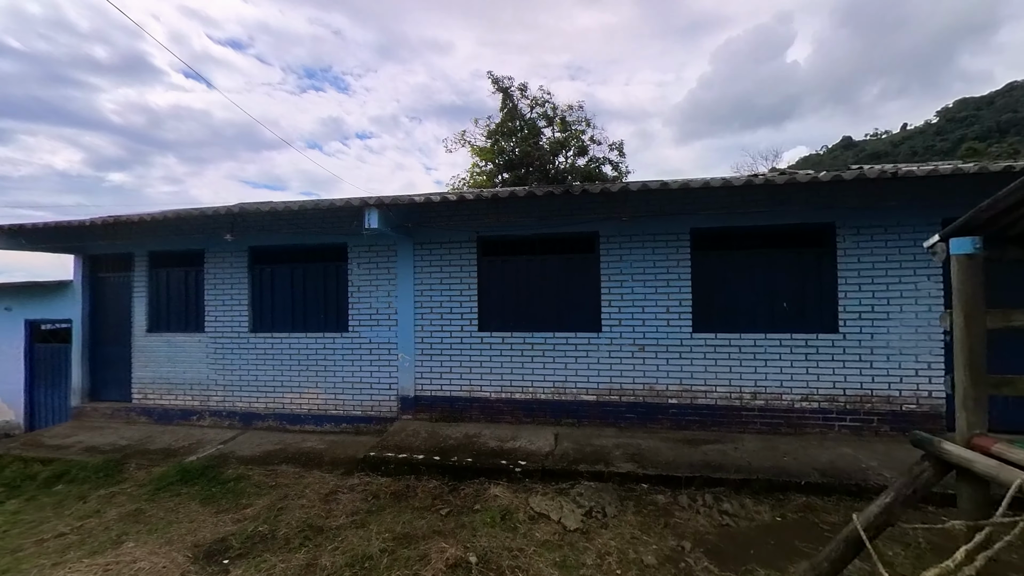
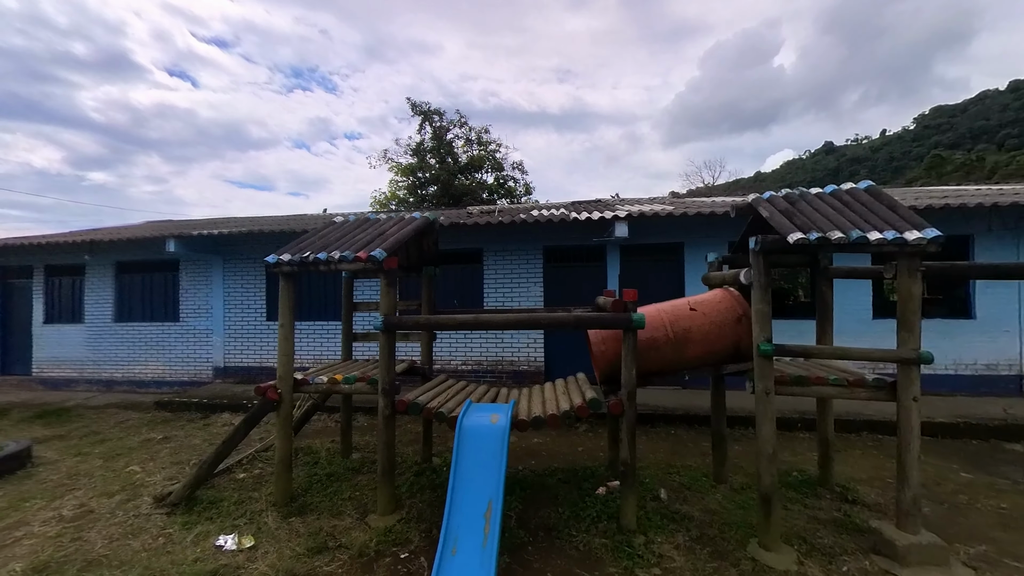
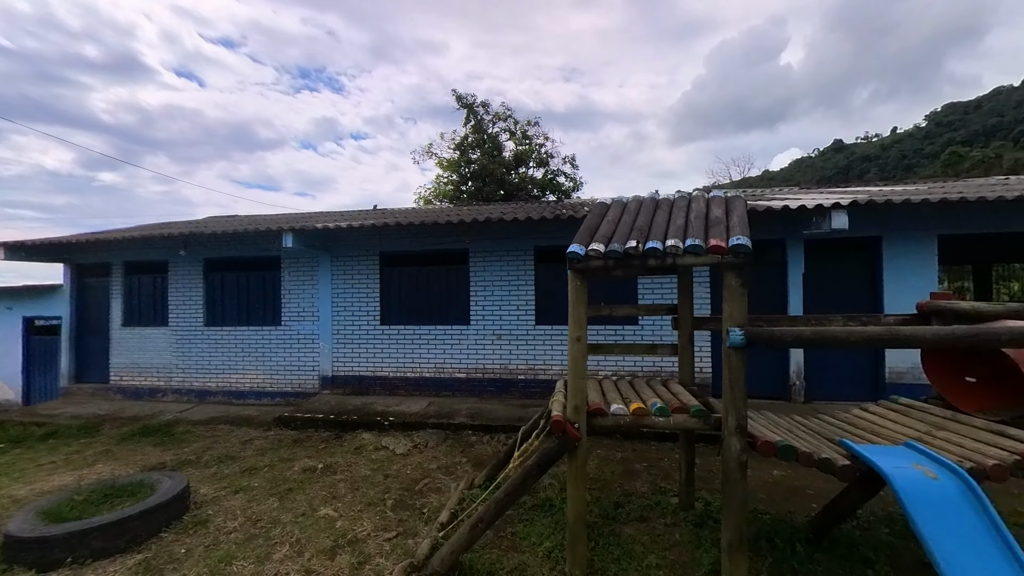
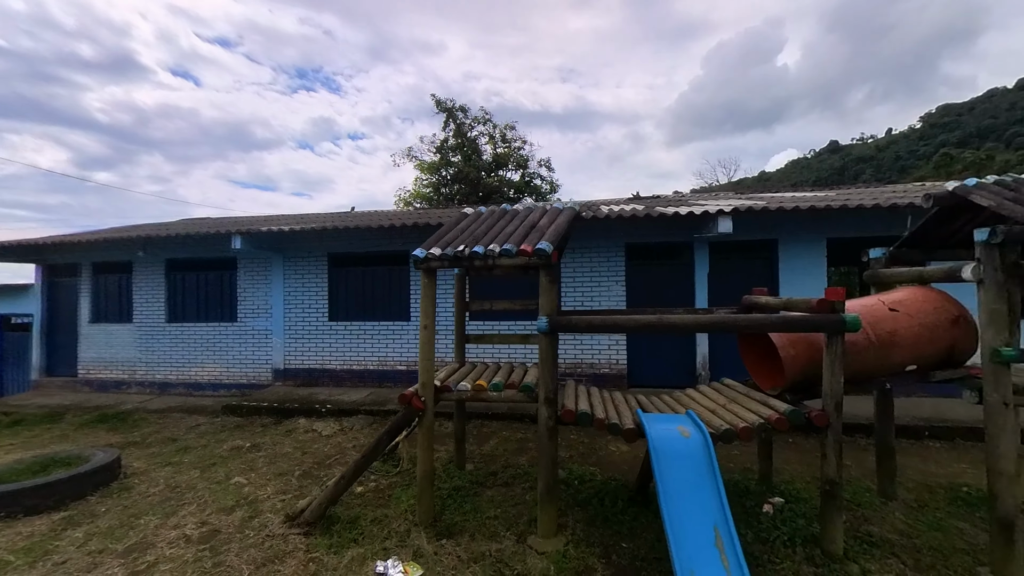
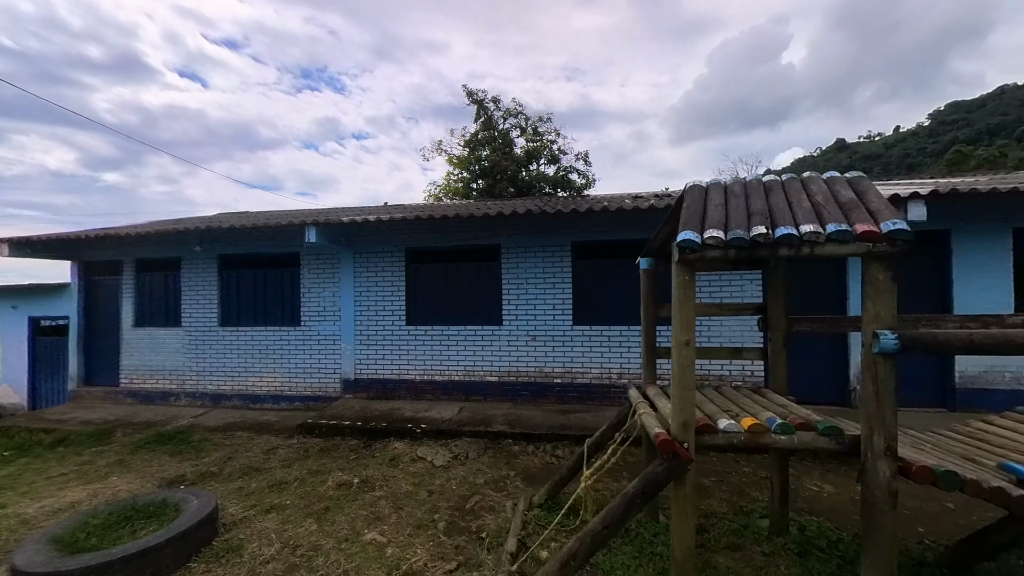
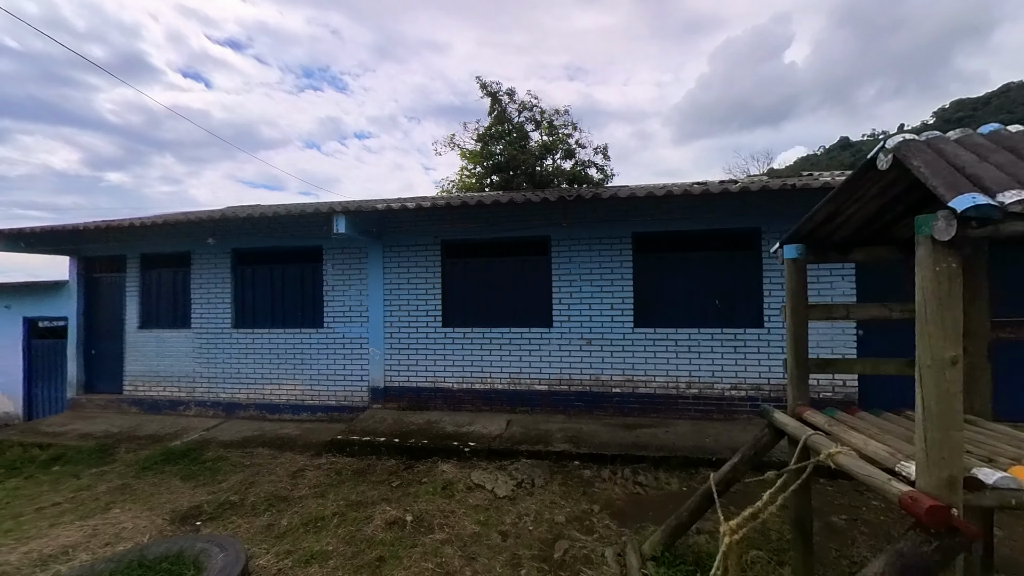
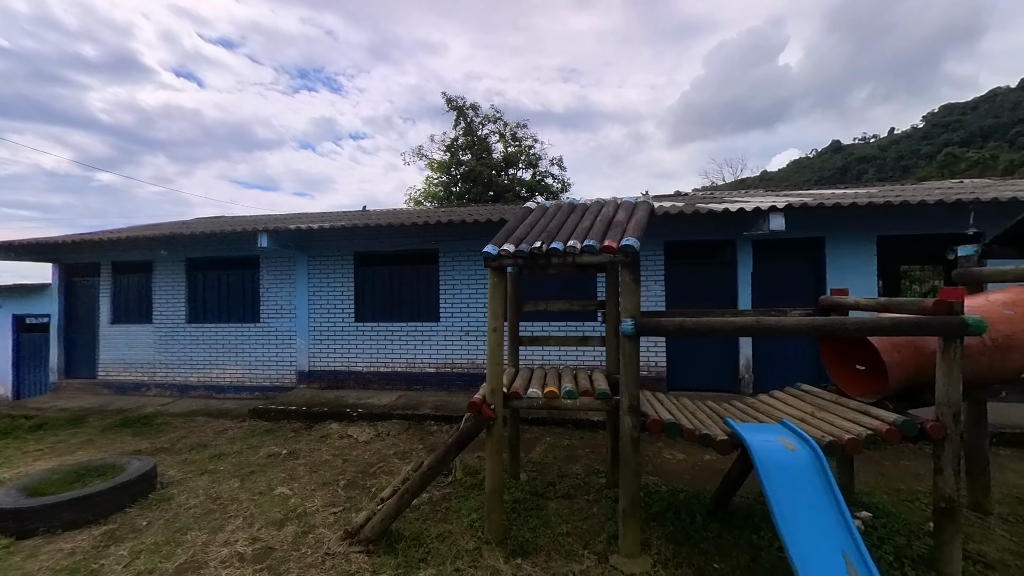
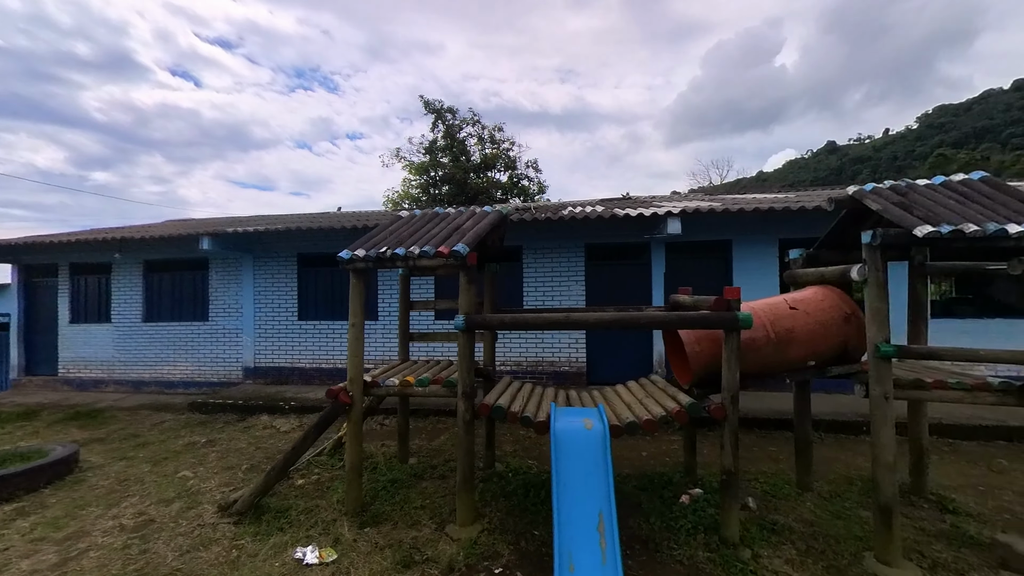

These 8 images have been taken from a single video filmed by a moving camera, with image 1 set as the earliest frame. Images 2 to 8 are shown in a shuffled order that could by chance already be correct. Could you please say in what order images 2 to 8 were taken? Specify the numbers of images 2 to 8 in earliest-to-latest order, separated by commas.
6, 5, 3, 7, 4, 8, 2
